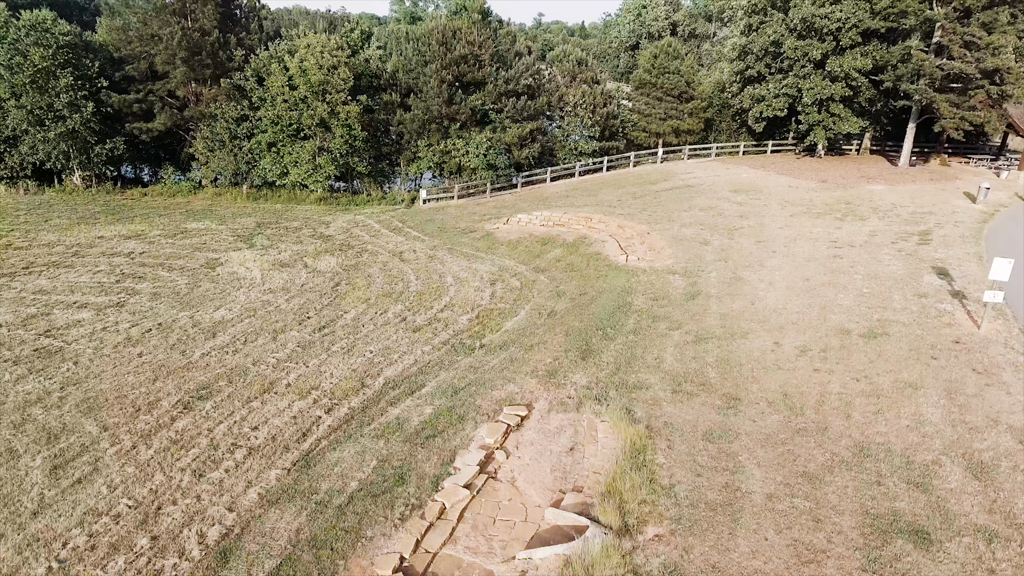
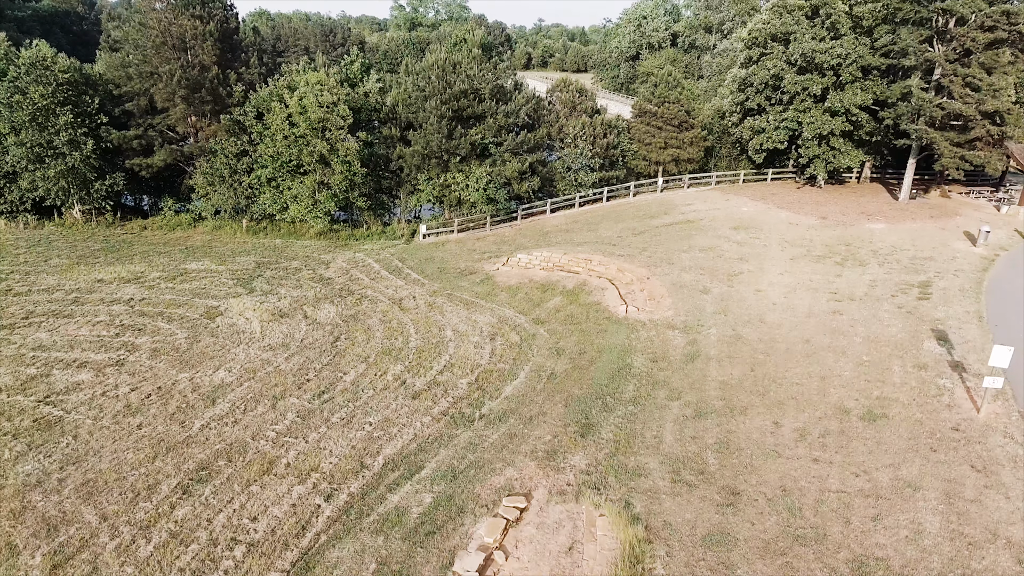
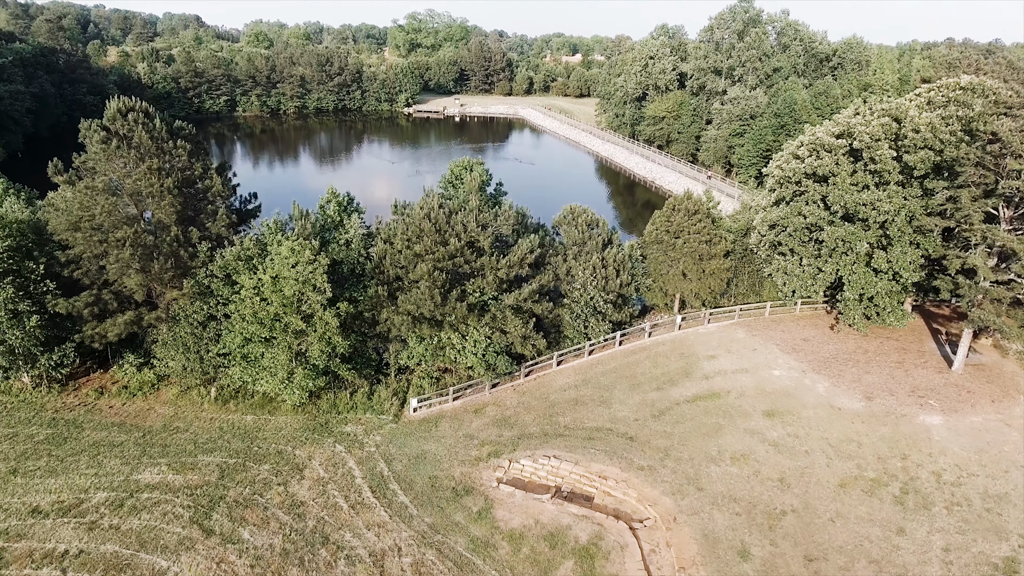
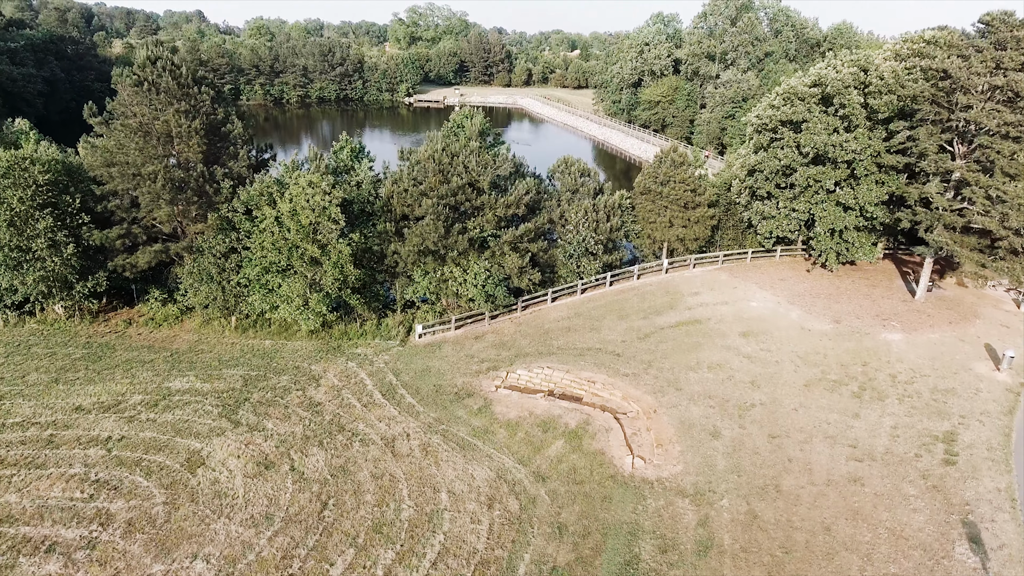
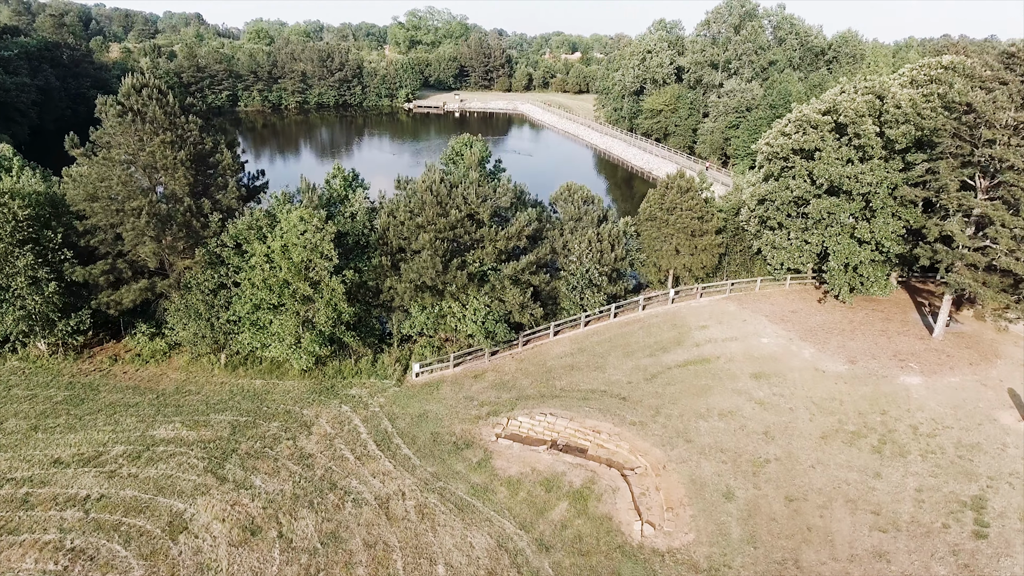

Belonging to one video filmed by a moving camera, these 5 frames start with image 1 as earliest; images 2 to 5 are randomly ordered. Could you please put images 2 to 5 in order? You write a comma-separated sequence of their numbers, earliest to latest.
2, 4, 5, 3
